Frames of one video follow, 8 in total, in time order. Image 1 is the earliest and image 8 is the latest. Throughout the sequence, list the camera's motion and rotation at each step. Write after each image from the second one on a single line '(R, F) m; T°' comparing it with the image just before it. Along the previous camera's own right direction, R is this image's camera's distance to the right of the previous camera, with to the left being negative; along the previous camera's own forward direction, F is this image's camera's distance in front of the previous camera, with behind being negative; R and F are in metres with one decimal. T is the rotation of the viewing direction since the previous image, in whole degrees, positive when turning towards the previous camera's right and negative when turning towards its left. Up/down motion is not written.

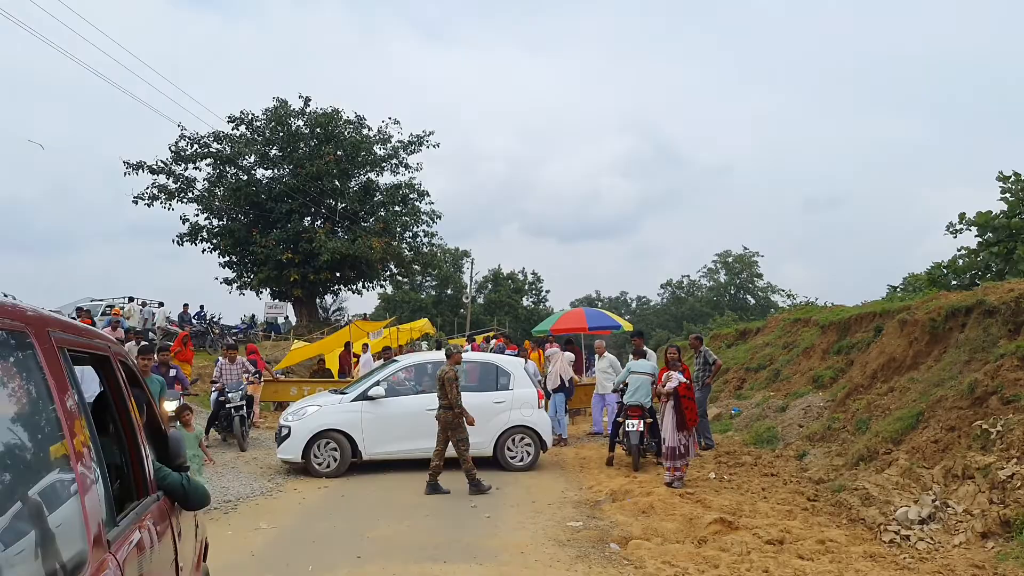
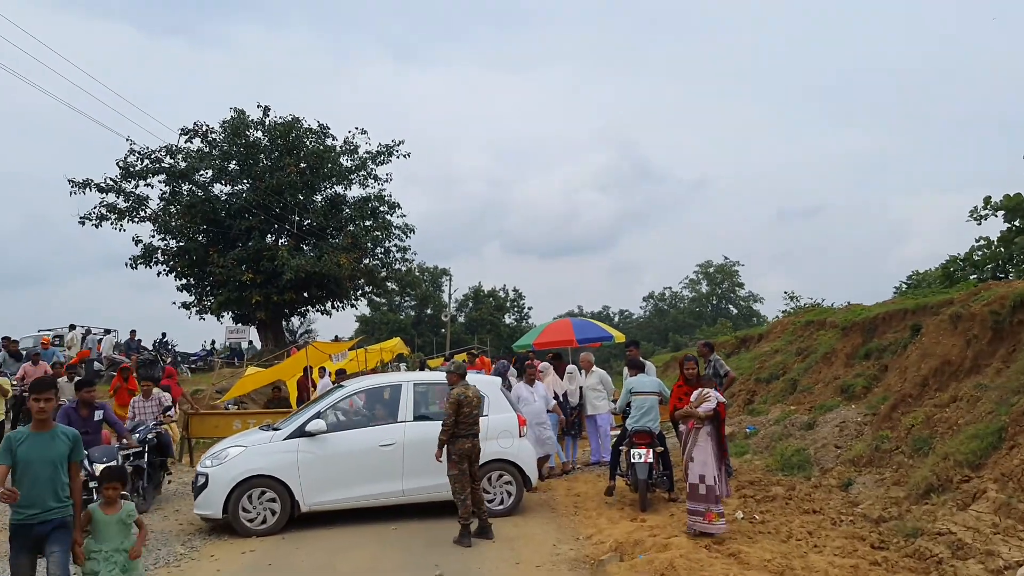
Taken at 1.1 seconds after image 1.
(+0.1, +2.1) m; +1°
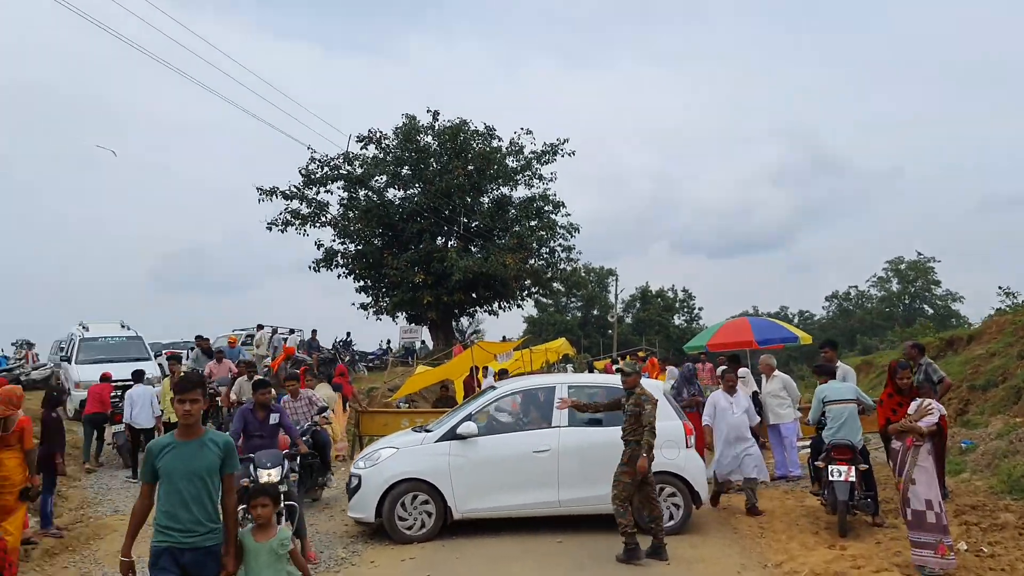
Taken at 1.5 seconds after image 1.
(0.0, +0.7) m; -12°
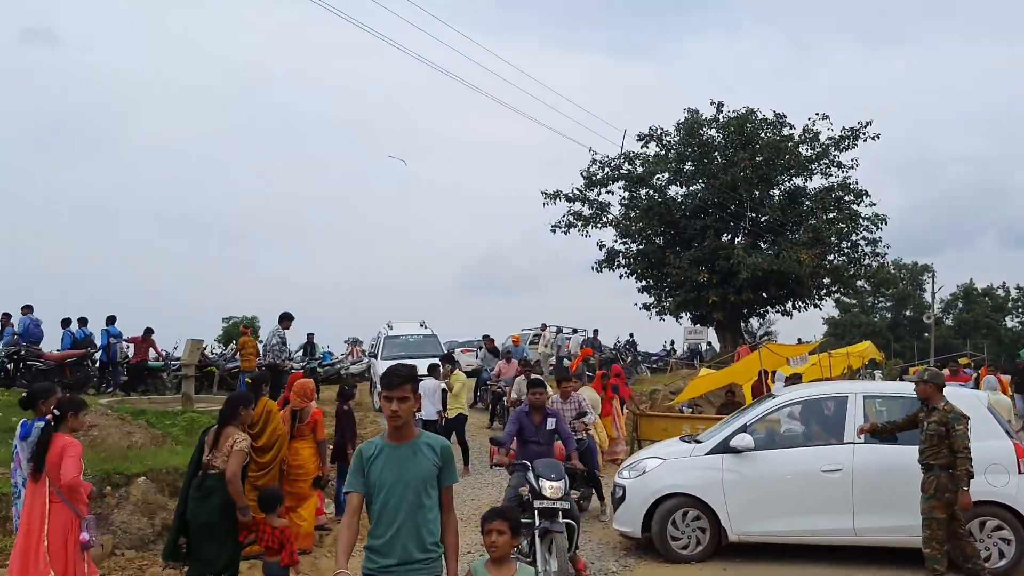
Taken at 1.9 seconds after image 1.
(+0.1, +0.6) m; -20°
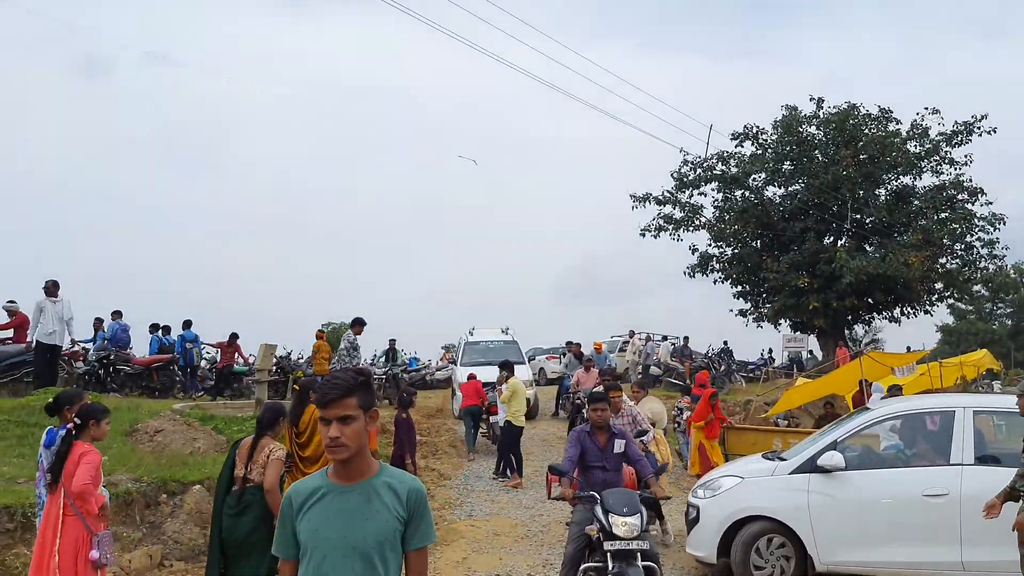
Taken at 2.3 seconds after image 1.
(+0.3, +0.6) m; -7°
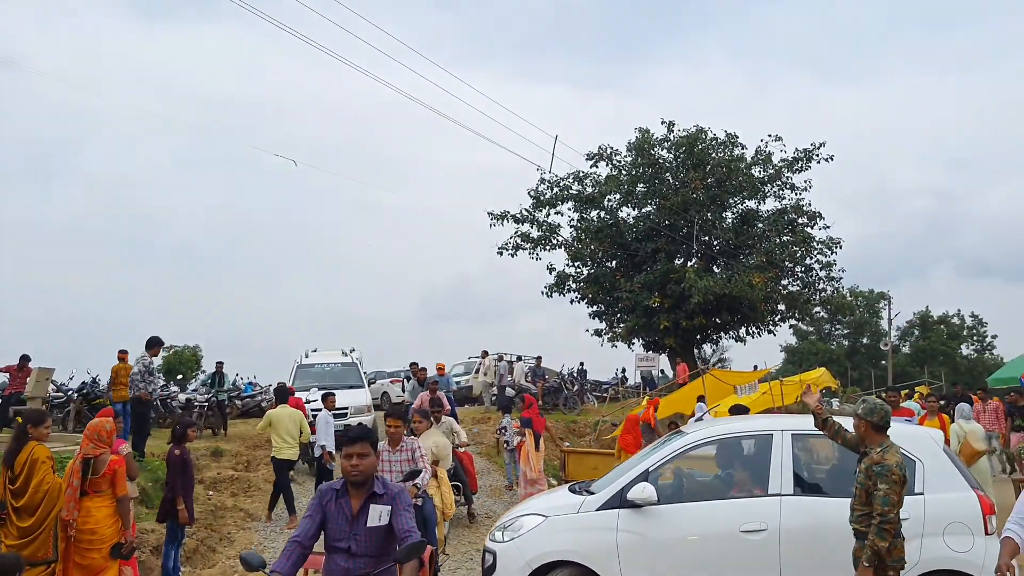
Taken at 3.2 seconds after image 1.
(+0.6, +0.9) m; +9°
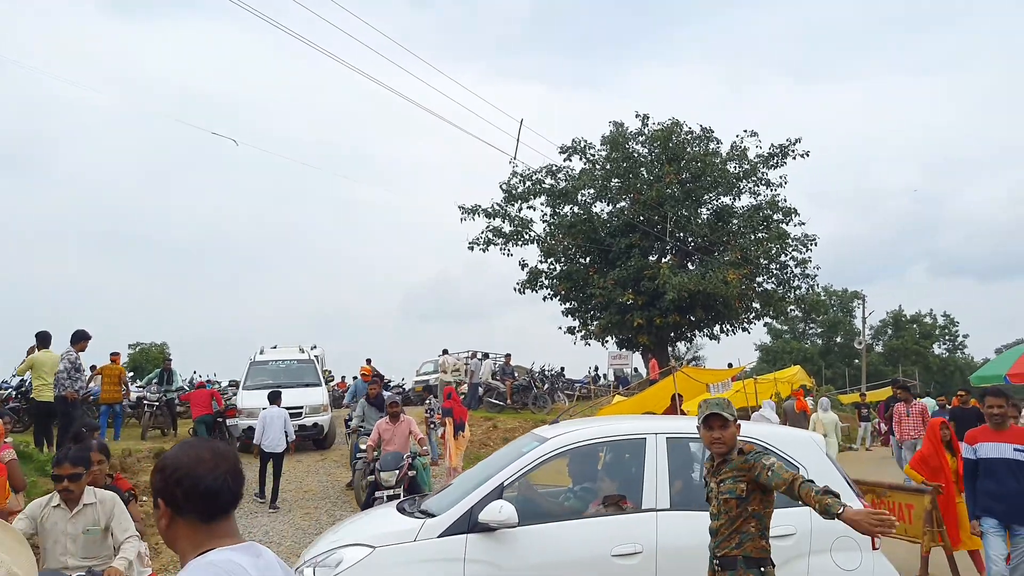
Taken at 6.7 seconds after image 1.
(+0.2, +0.7) m; +2°
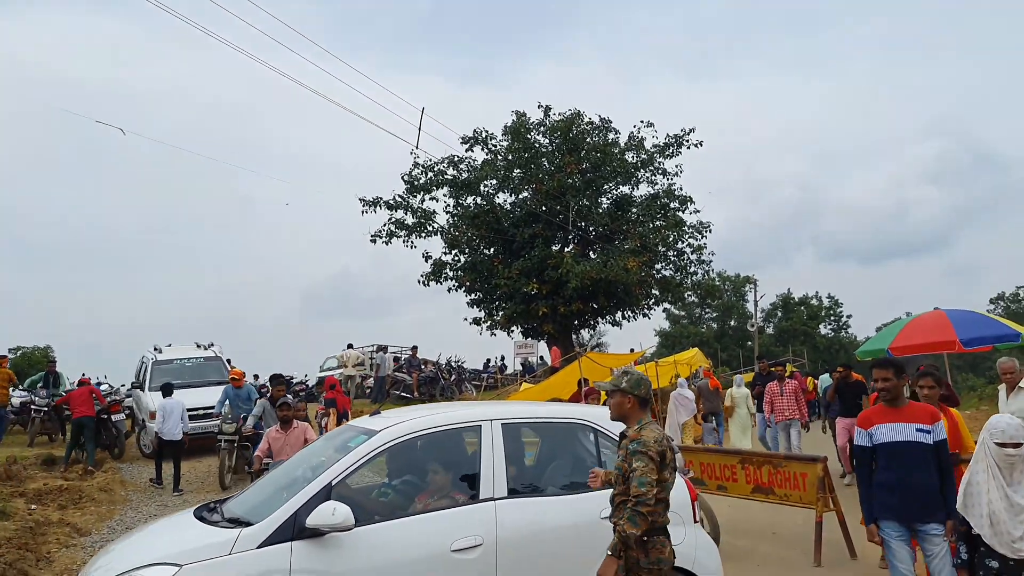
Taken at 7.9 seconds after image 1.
(0.0, 0.0) m; +7°
